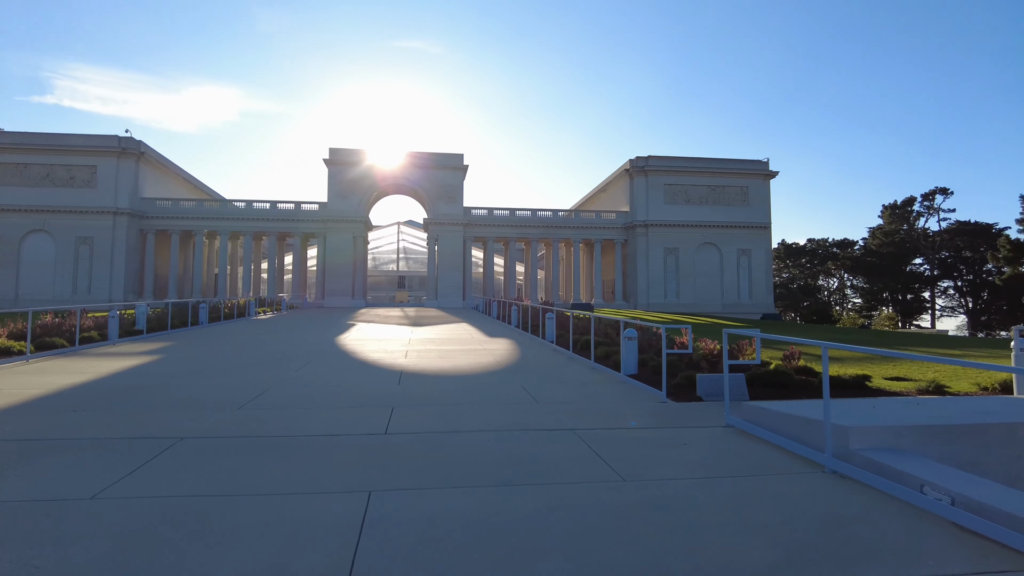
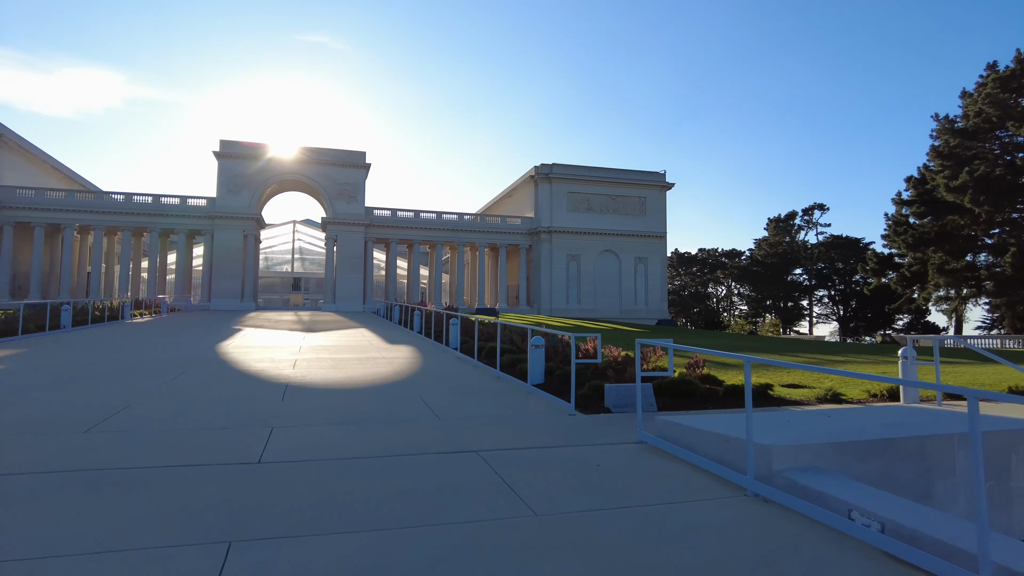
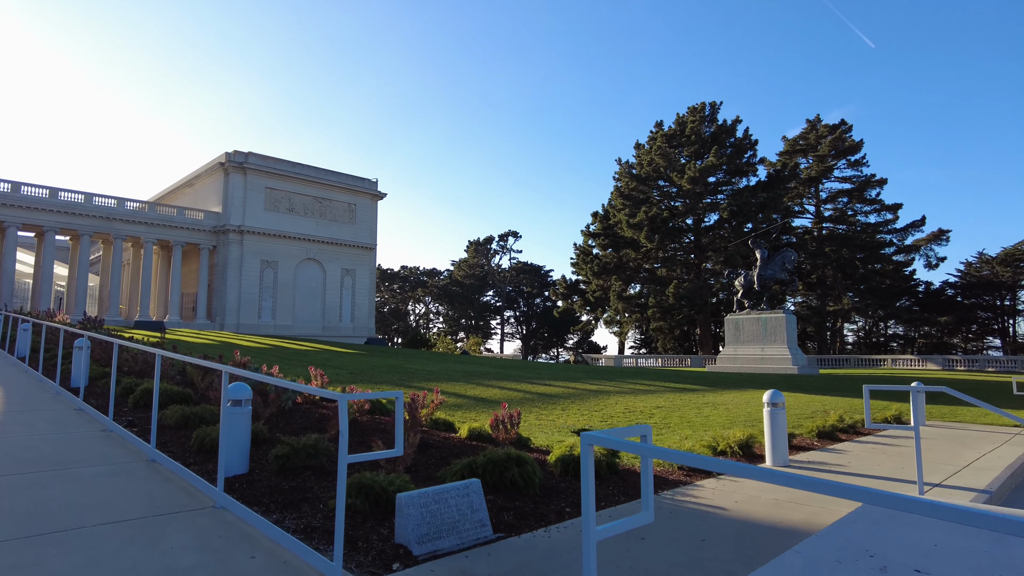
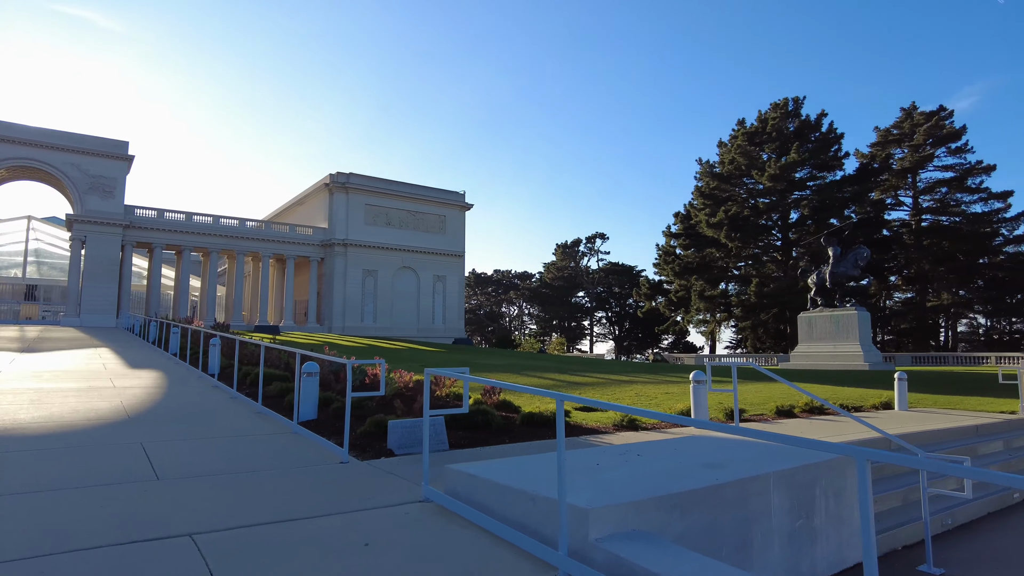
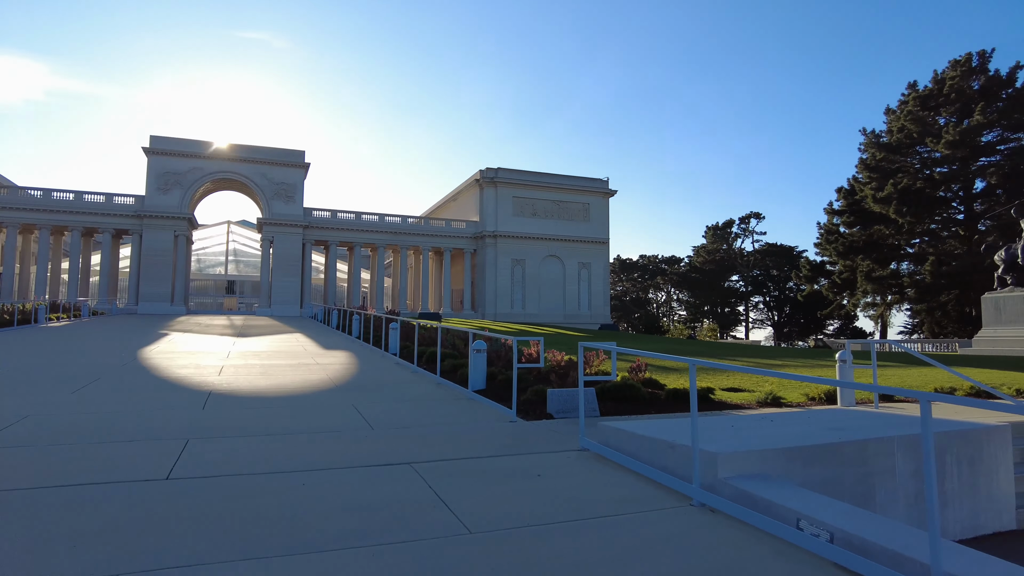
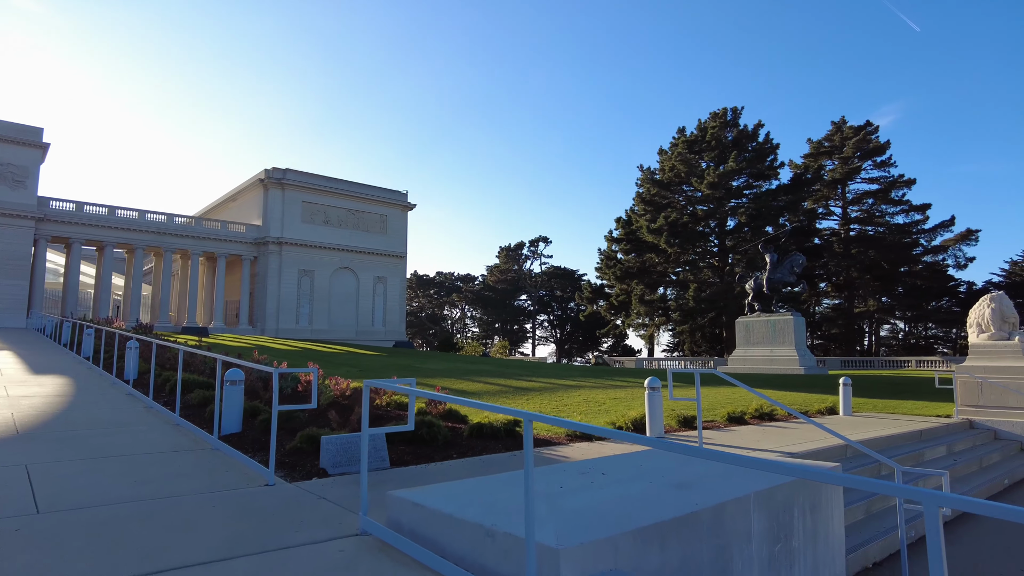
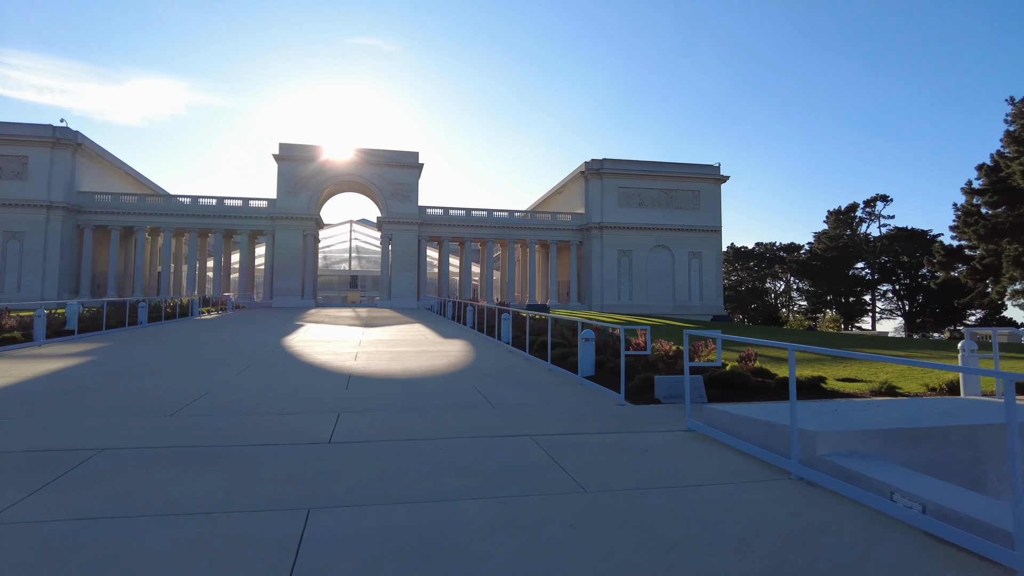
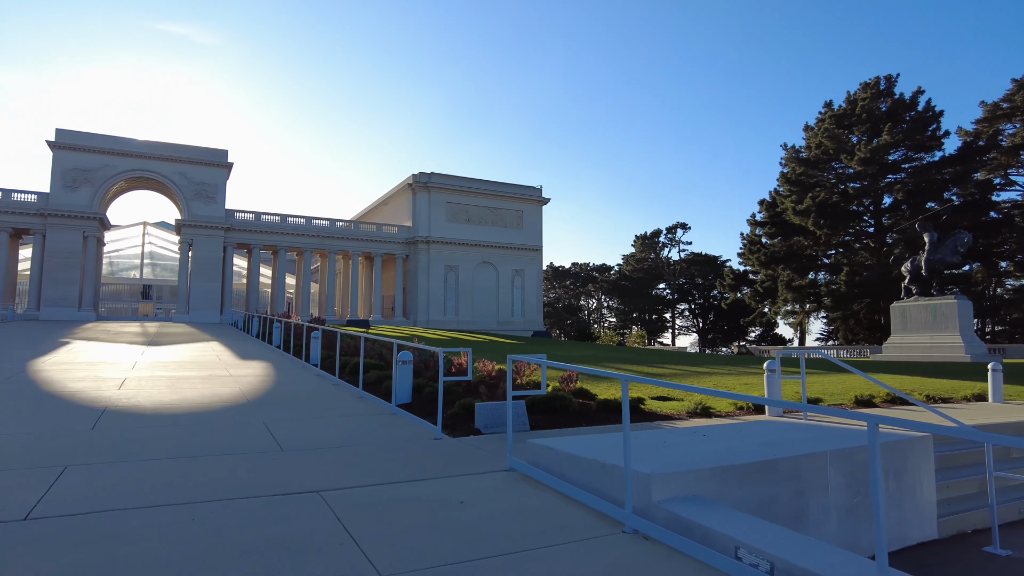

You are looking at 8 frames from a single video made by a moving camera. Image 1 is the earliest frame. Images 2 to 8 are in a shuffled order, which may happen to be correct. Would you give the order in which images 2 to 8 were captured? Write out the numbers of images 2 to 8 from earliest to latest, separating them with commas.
7, 2, 5, 8, 4, 6, 3
